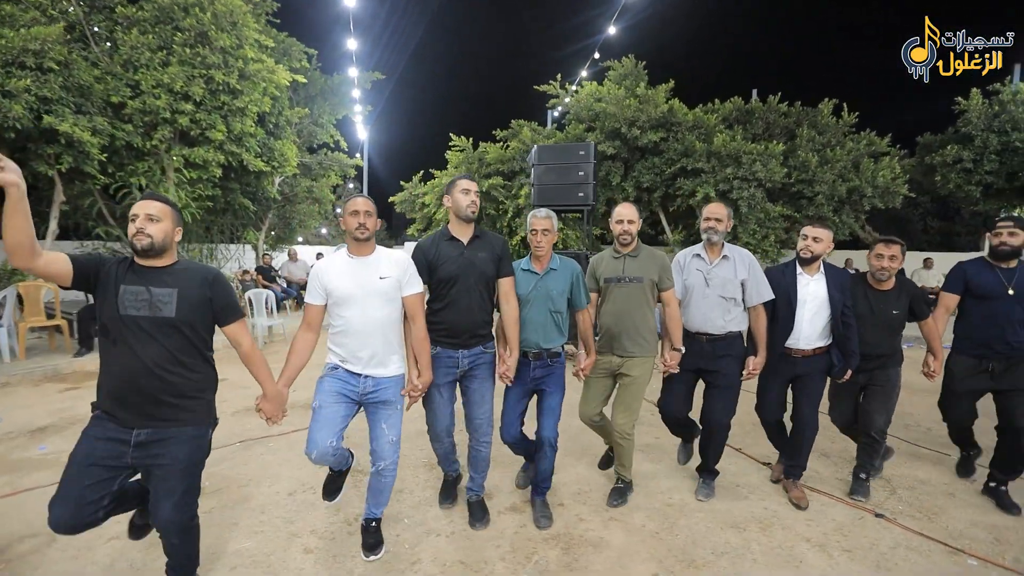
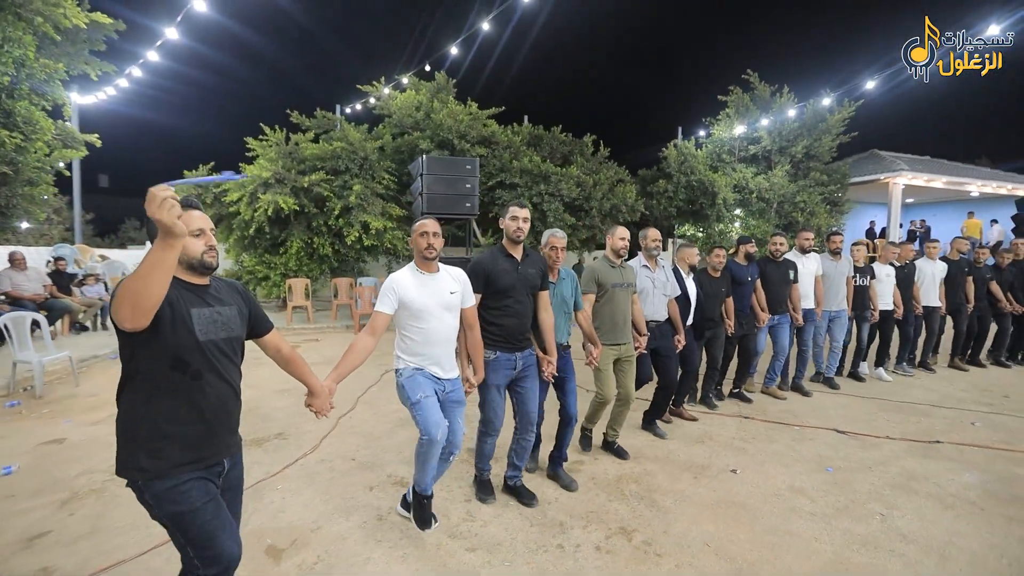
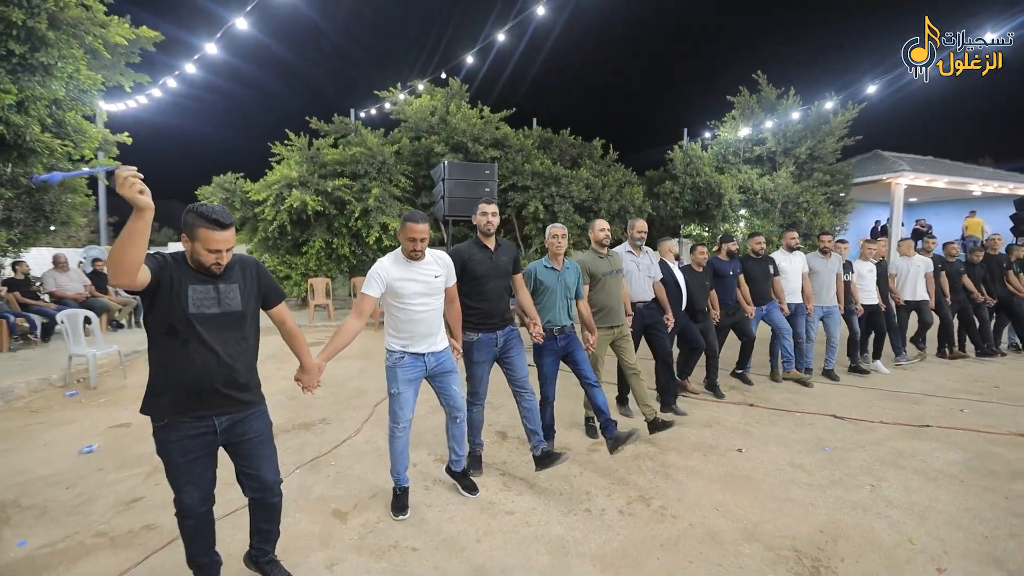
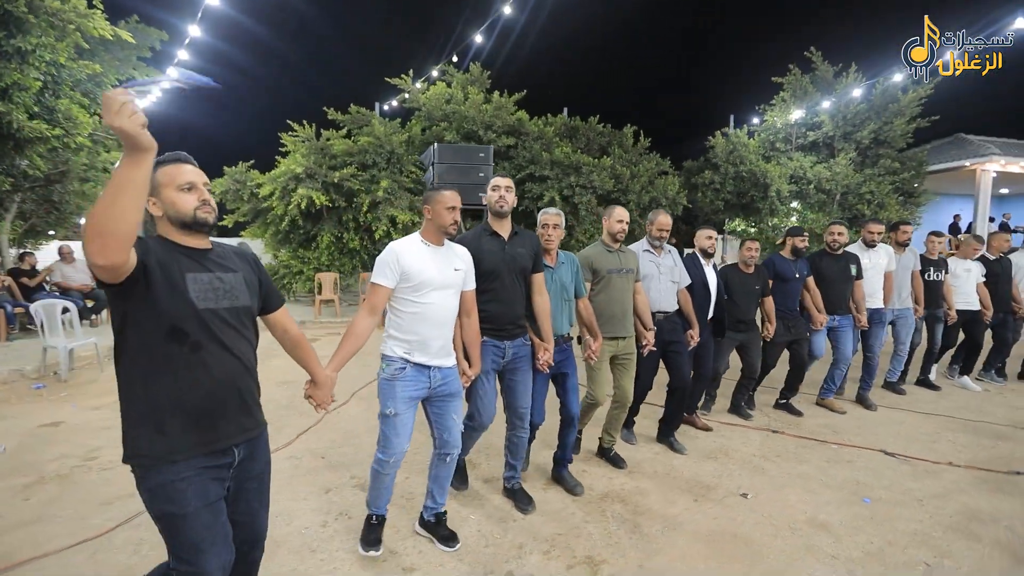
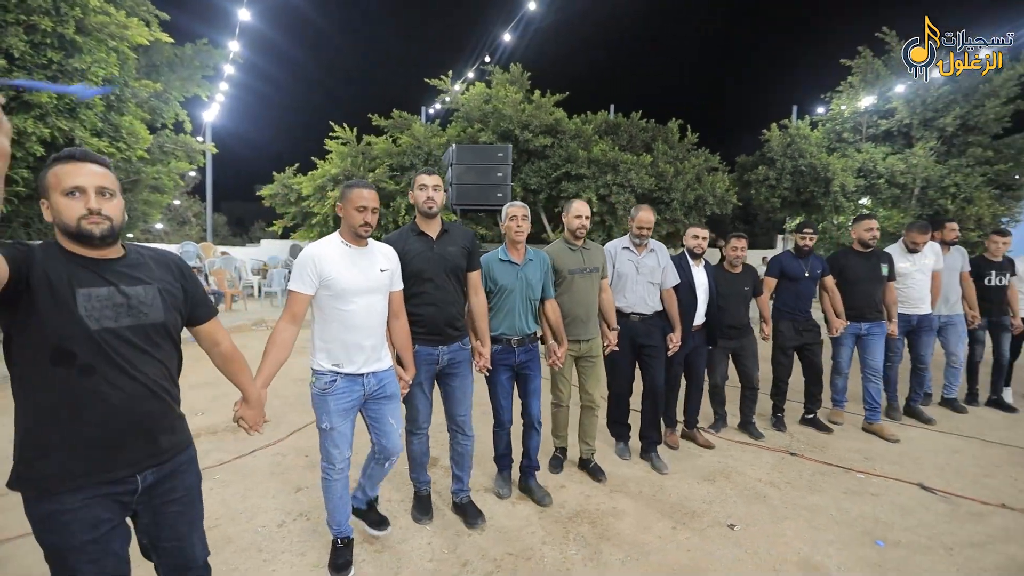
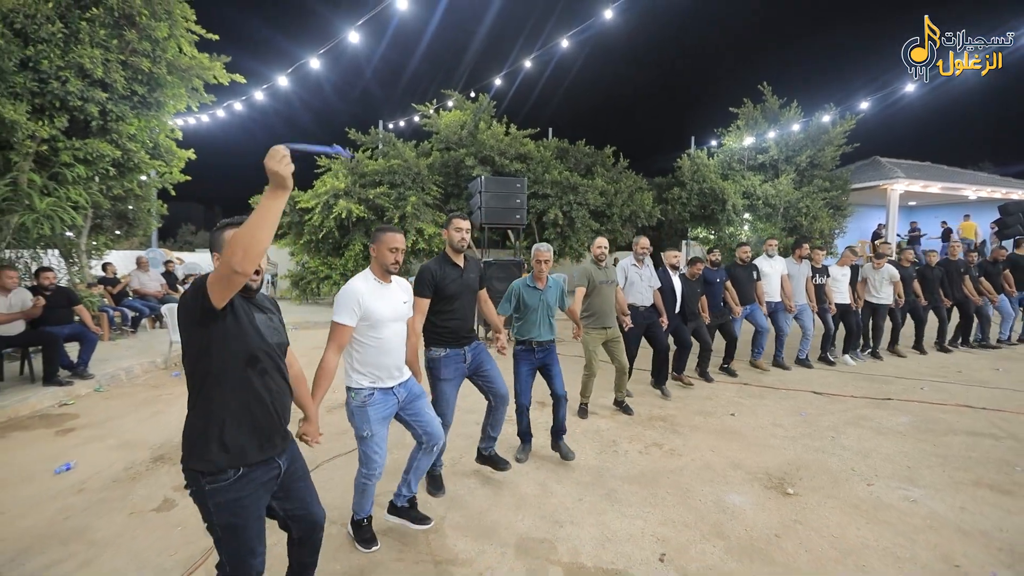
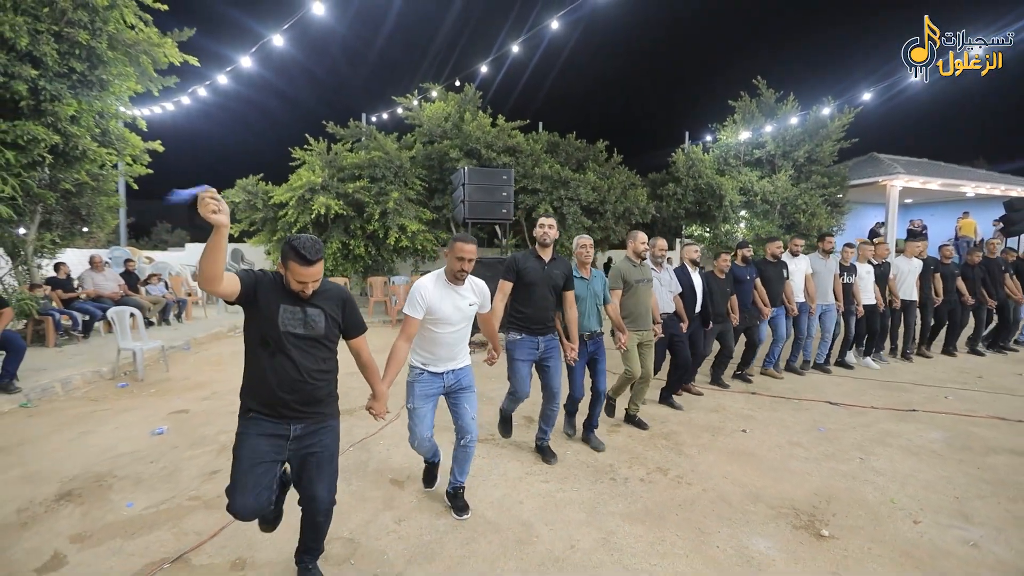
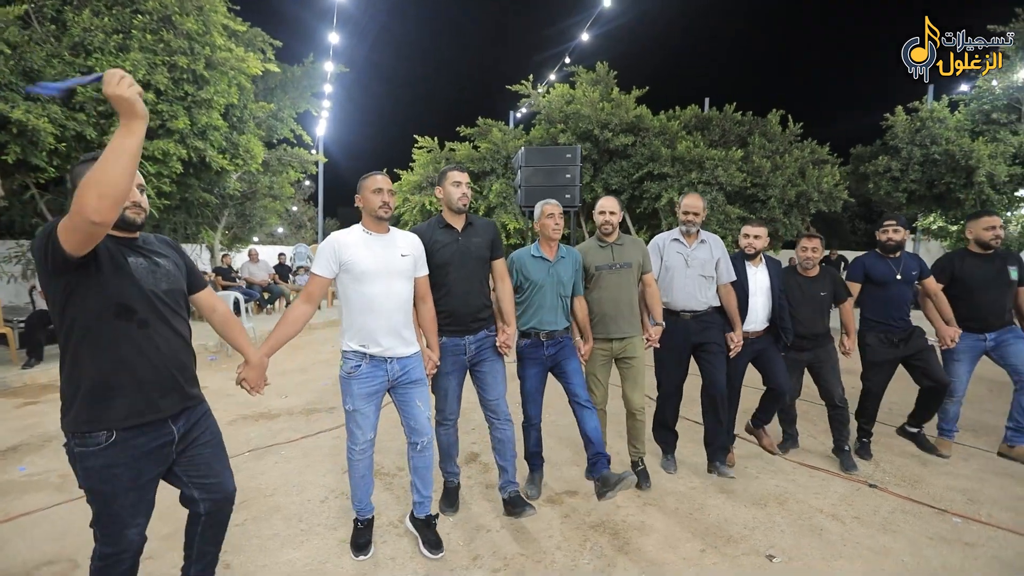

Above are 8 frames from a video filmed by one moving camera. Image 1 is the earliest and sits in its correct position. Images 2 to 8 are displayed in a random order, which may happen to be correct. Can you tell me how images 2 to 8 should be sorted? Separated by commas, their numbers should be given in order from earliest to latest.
8, 5, 4, 2, 3, 7, 6
